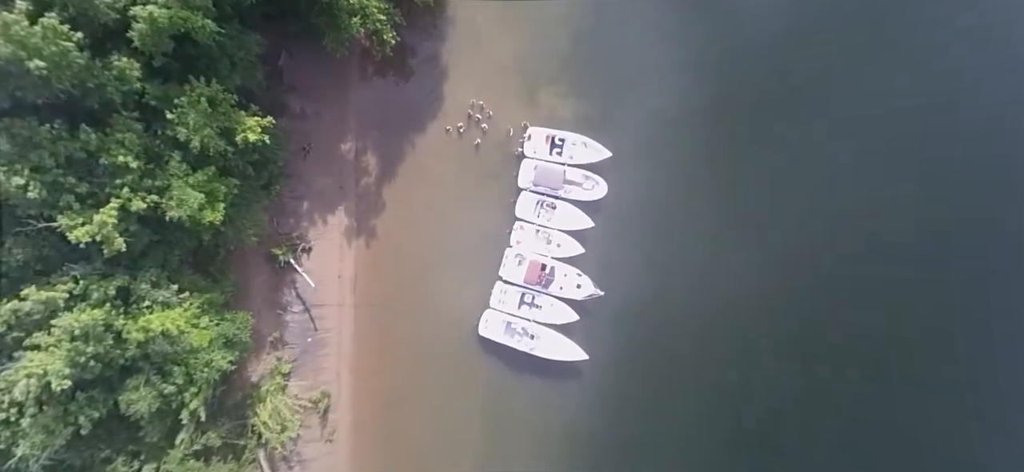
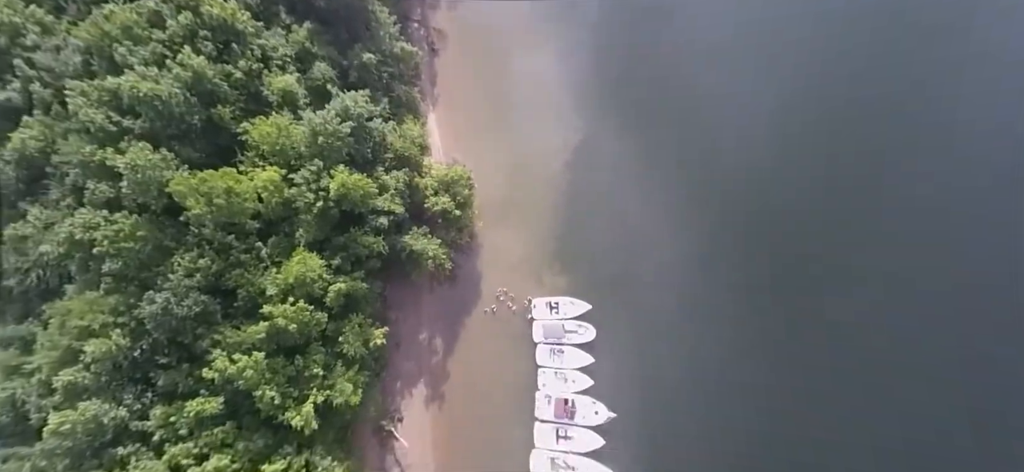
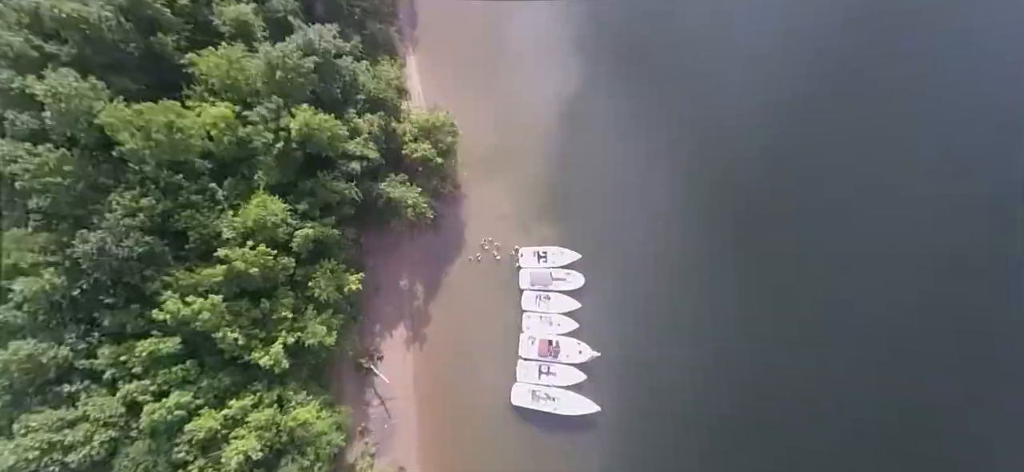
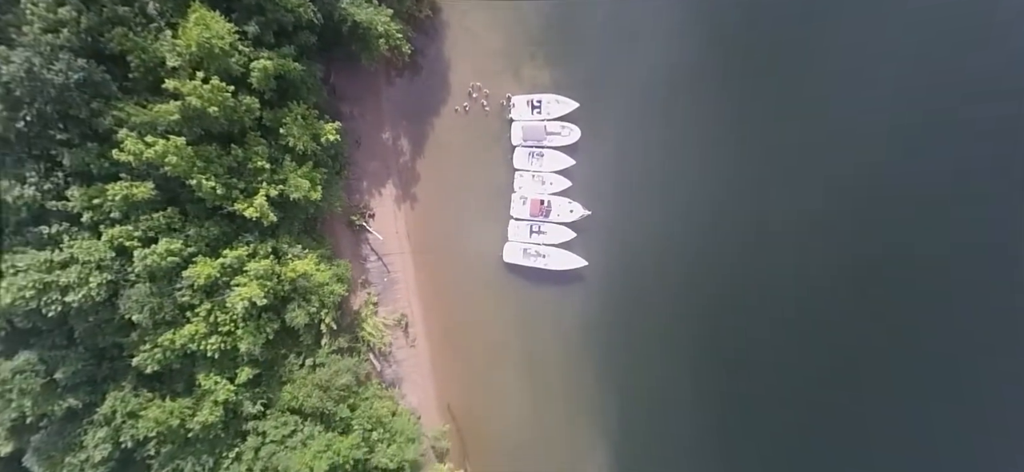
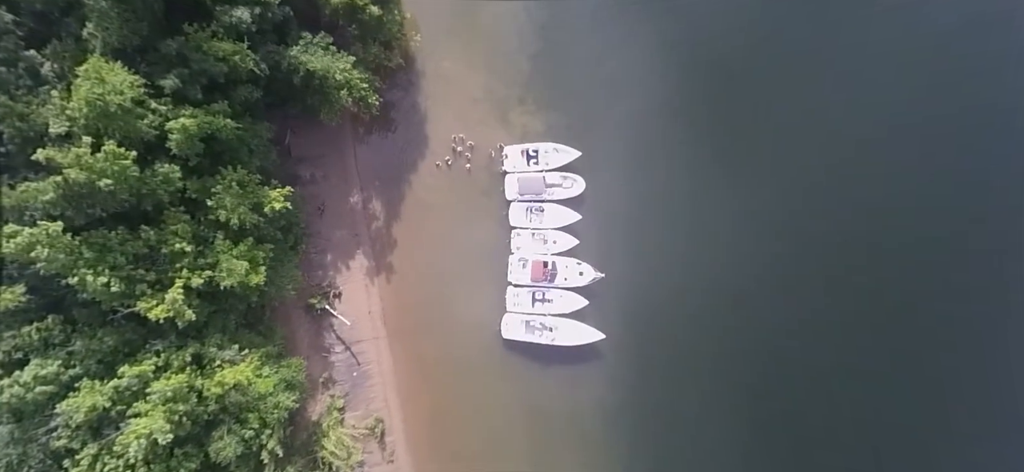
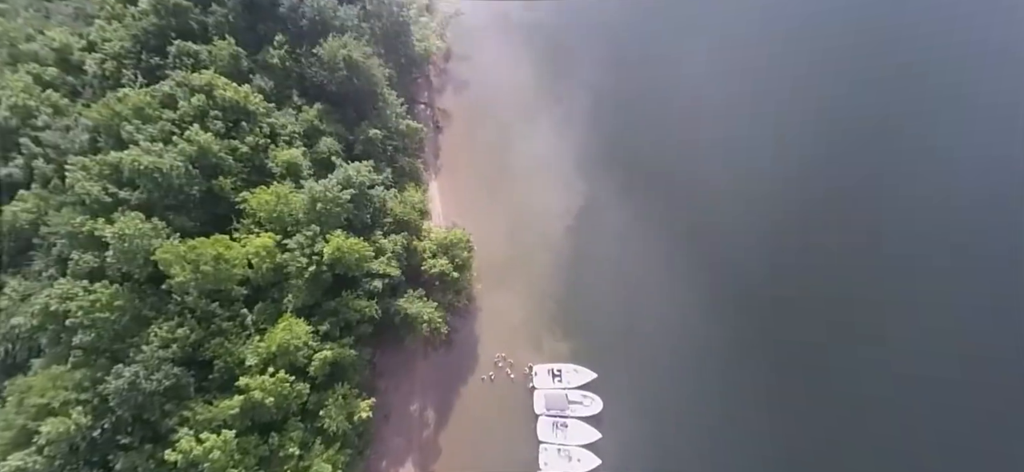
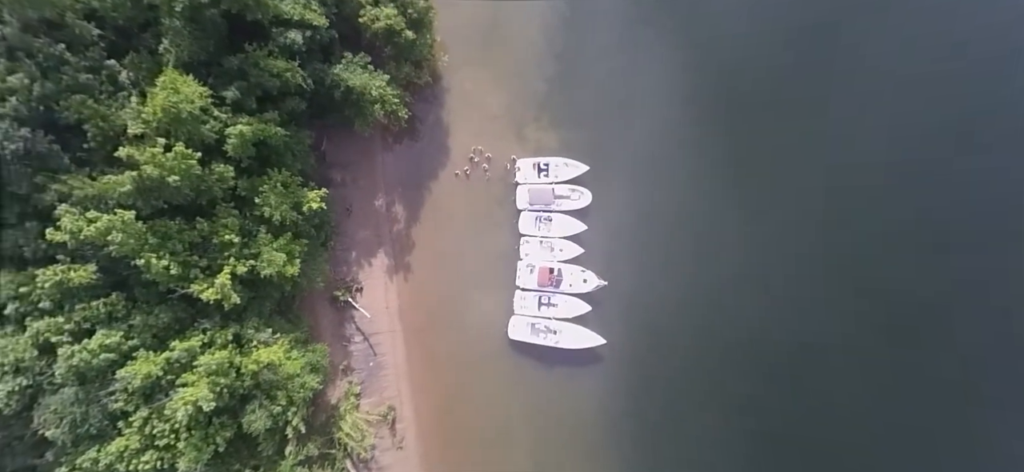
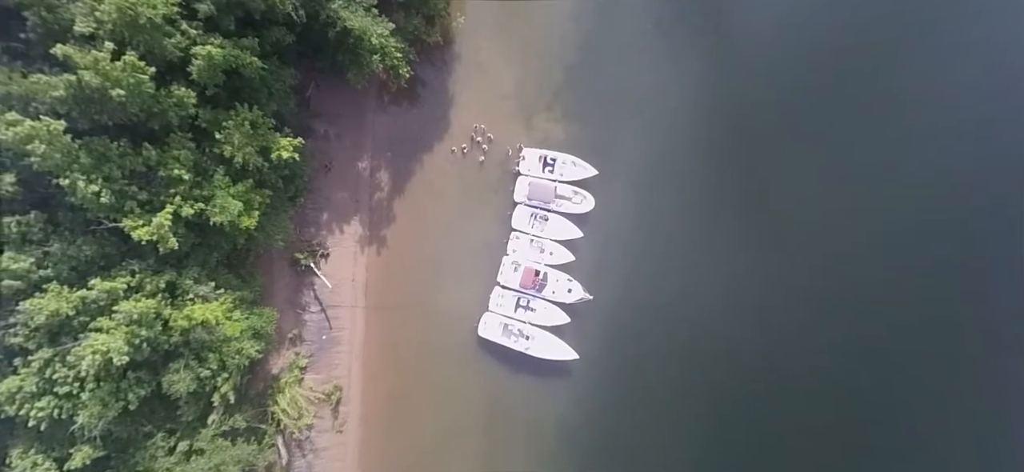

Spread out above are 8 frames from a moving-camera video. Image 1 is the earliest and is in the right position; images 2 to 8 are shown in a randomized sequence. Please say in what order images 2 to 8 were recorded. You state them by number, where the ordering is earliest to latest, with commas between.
8, 5, 7, 4, 3, 6, 2
